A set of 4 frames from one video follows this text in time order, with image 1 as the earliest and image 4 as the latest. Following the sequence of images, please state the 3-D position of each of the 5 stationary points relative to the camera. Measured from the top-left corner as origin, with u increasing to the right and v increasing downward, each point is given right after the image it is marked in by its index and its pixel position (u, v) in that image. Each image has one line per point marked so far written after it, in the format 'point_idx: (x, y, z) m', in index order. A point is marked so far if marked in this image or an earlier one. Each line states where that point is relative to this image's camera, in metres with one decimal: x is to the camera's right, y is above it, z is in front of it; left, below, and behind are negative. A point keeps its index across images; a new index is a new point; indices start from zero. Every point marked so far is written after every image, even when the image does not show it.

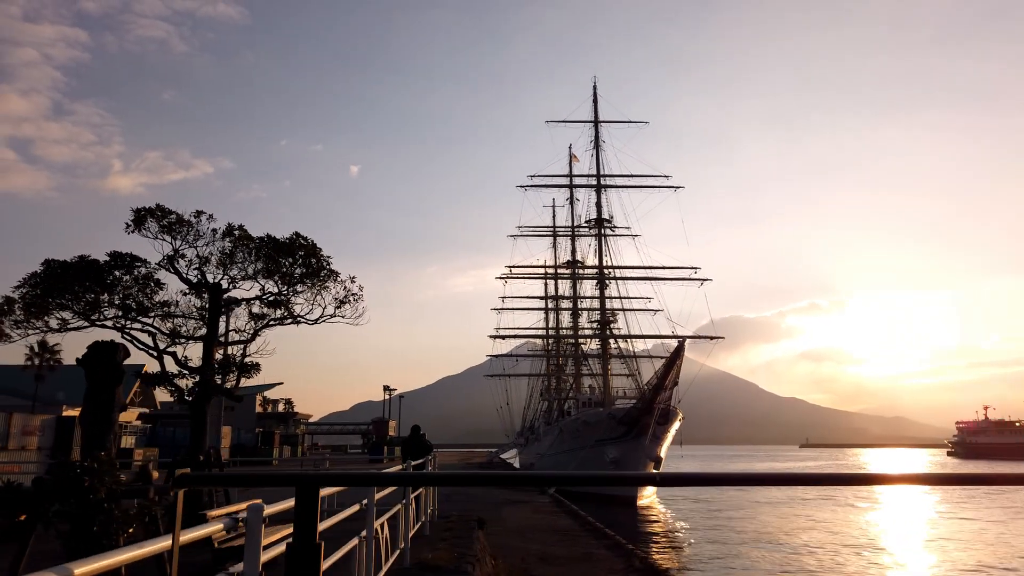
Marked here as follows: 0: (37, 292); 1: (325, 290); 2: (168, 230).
0: (-5.8, 0.0, +8.8) m
1: (-2.7, 0.0, +10.3) m
2: (-4.5, +0.8, +9.3) m
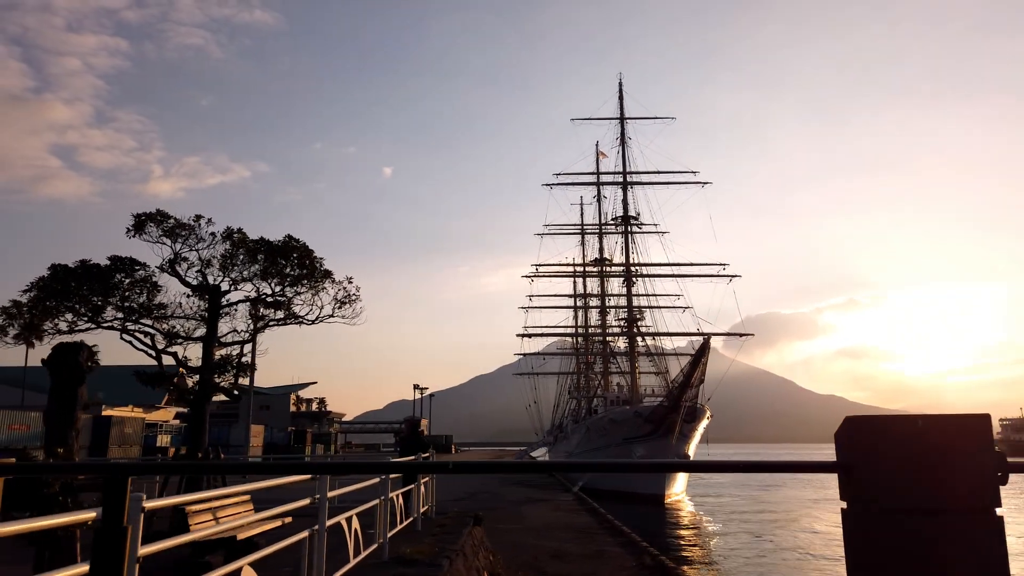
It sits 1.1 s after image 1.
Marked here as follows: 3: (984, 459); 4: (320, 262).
0: (-6.0, -0.1, +9.1) m
1: (-2.8, 0.0, +10.5) m
2: (-4.6, +0.7, +9.6) m
3: (+1.1, -0.4, +1.7) m
4: (-2.7, +0.4, +10.1) m
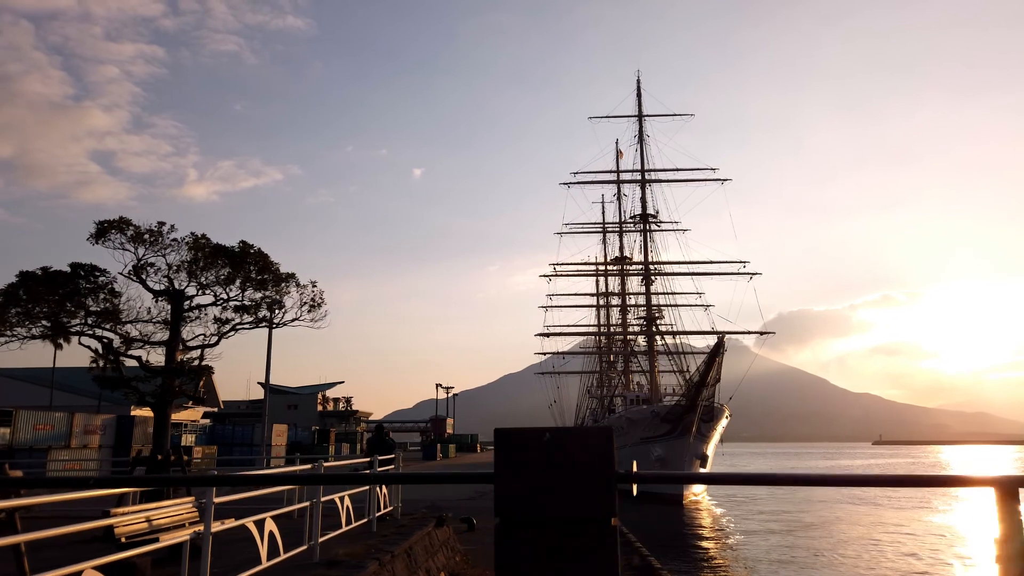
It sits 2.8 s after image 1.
0: (-6.6, -0.2, +9.4) m
1: (-3.4, -0.1, +10.7) m
2: (-5.2, +0.6, +9.8) m
3: (+0.2, -0.4, +1.7) m
4: (-3.3, +0.3, +10.3) m
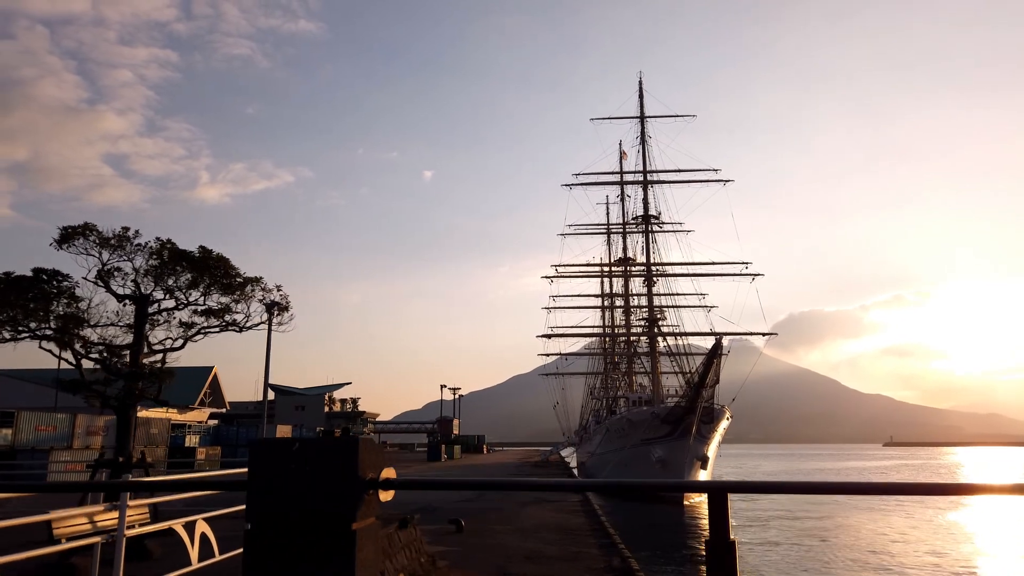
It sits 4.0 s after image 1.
0: (-7.1, -0.2, +9.5) m
1: (-4.0, -0.2, +10.8) m
2: (-5.8, +0.6, +10.0) m
3: (-0.4, -0.5, +1.8) m
4: (-3.9, +0.2, +10.4) m
